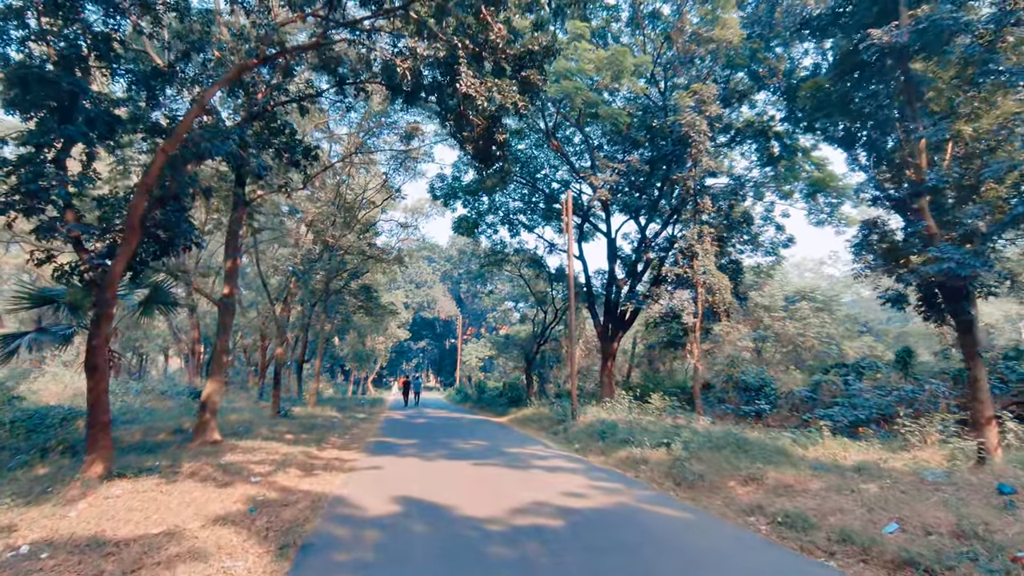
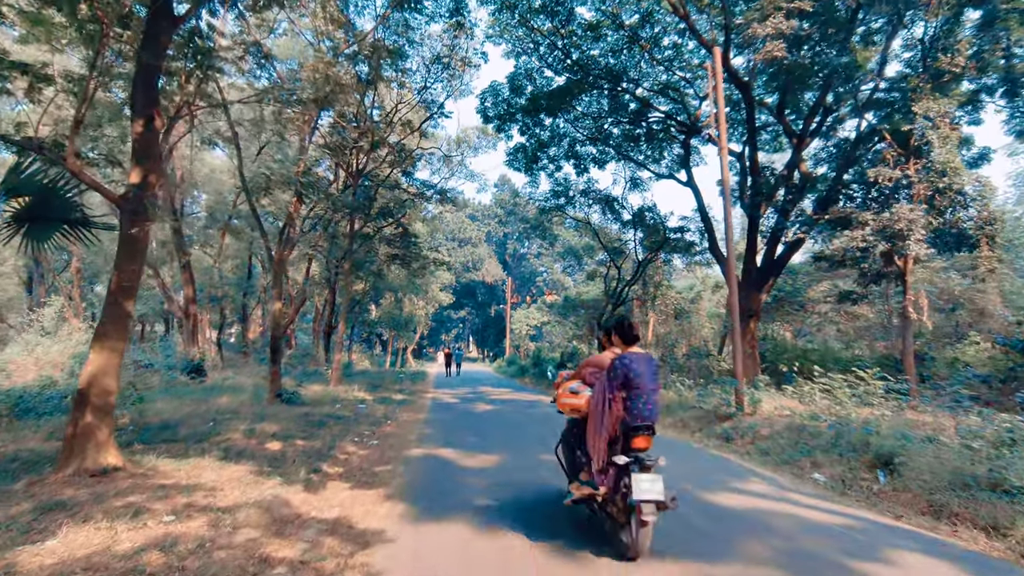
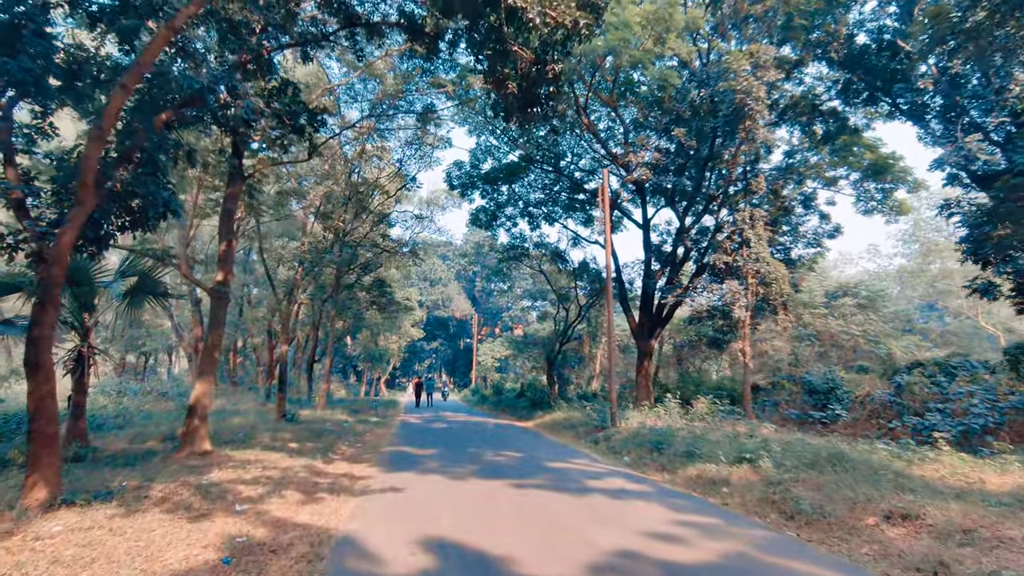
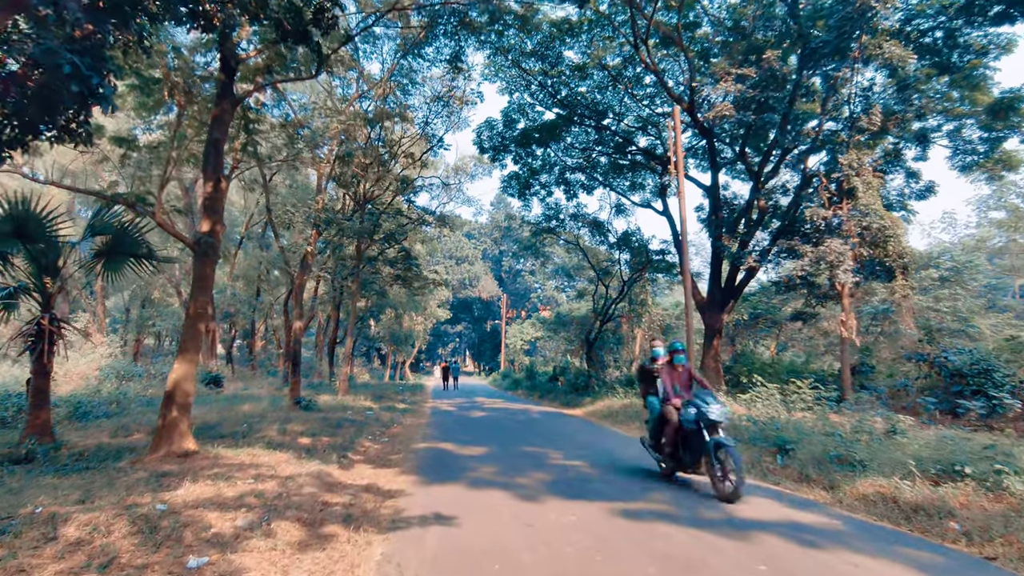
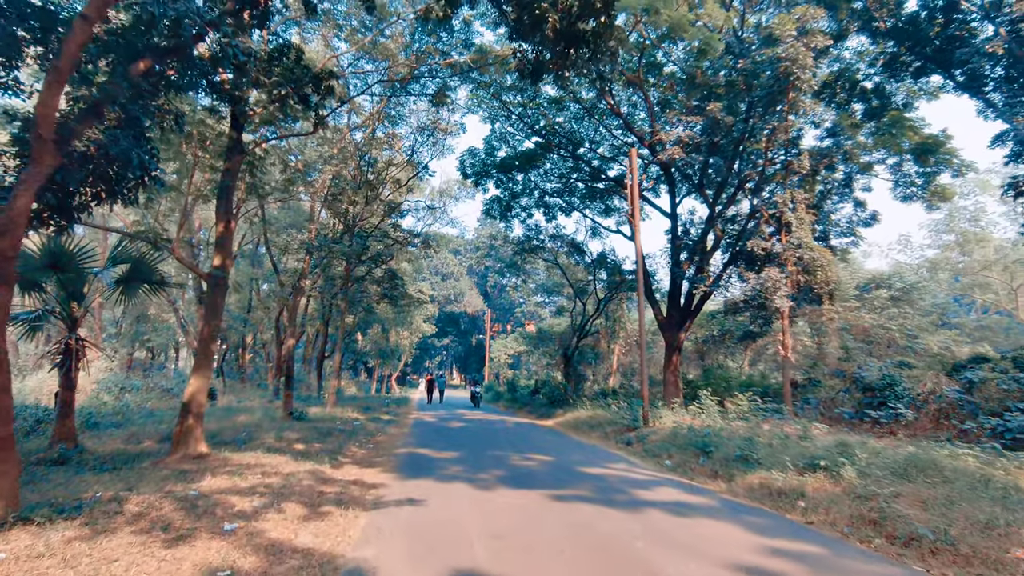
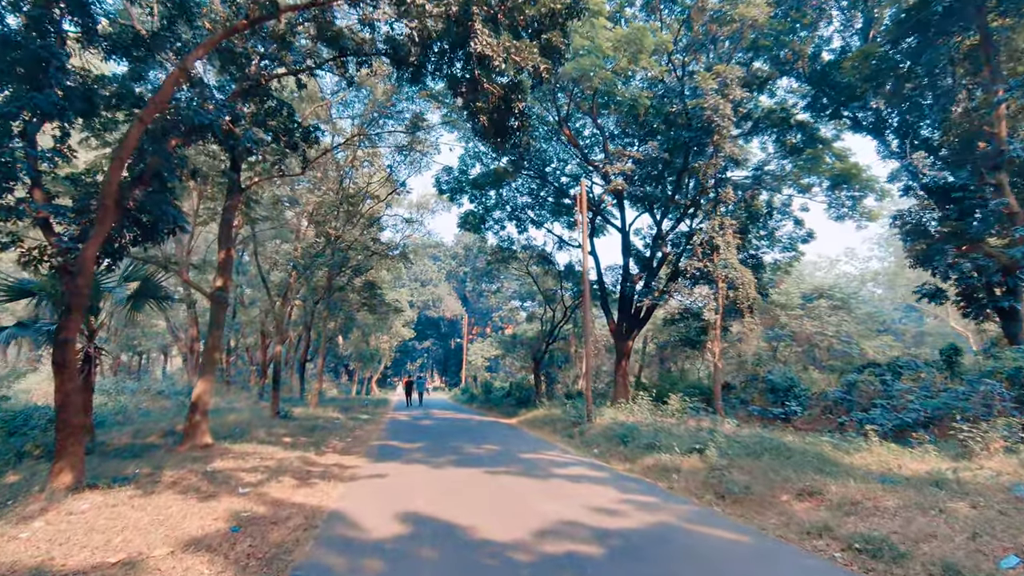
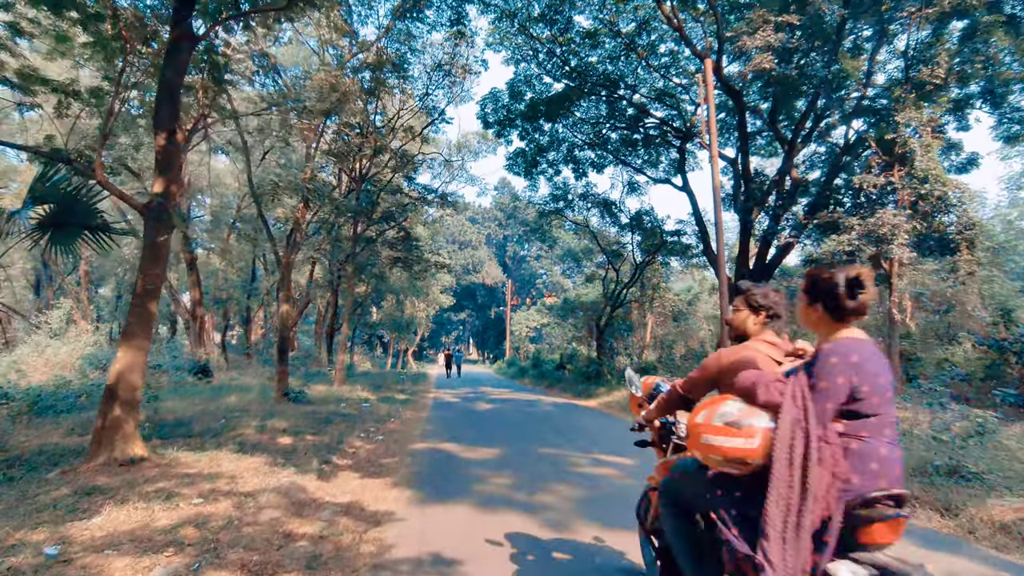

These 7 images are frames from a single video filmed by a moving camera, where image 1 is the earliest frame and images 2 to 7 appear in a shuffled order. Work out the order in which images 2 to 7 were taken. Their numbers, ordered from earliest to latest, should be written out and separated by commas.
6, 3, 5, 4, 7, 2
